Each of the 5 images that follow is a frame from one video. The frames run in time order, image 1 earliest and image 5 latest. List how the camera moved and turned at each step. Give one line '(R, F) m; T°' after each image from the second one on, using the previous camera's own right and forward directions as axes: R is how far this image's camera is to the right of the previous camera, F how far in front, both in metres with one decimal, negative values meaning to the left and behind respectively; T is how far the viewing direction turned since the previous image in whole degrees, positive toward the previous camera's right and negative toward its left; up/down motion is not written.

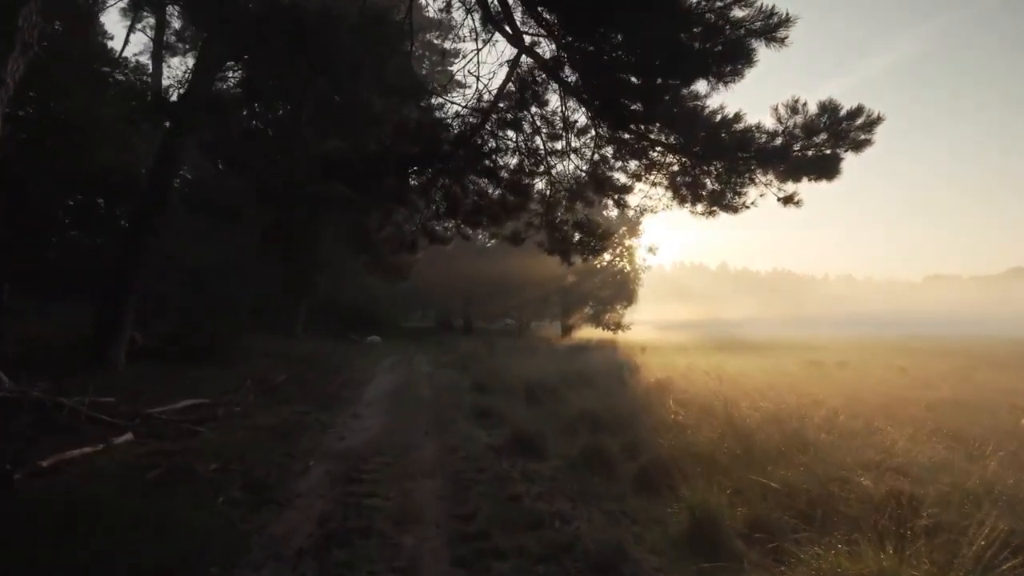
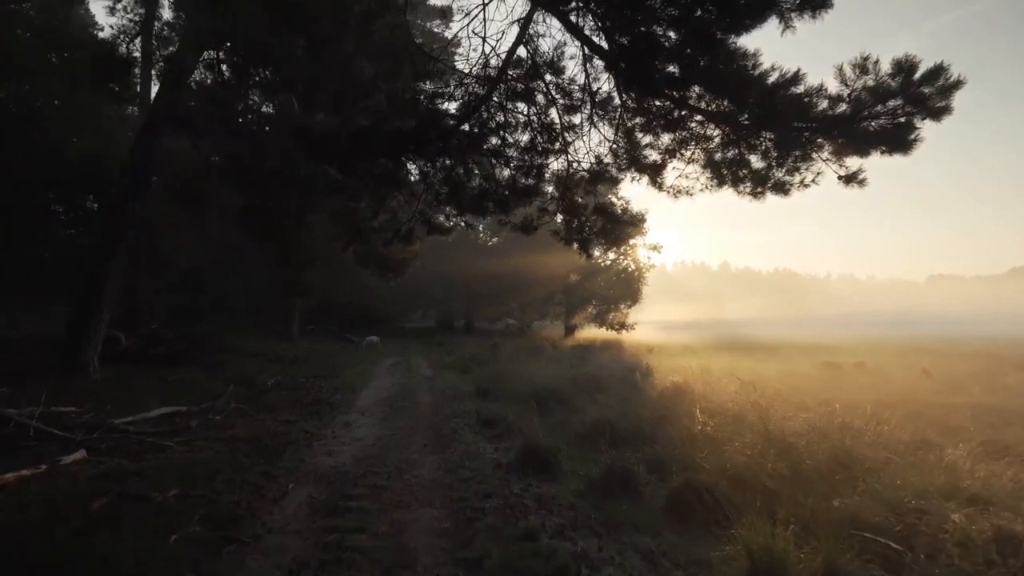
(-0.6, +1.3) m; 0°
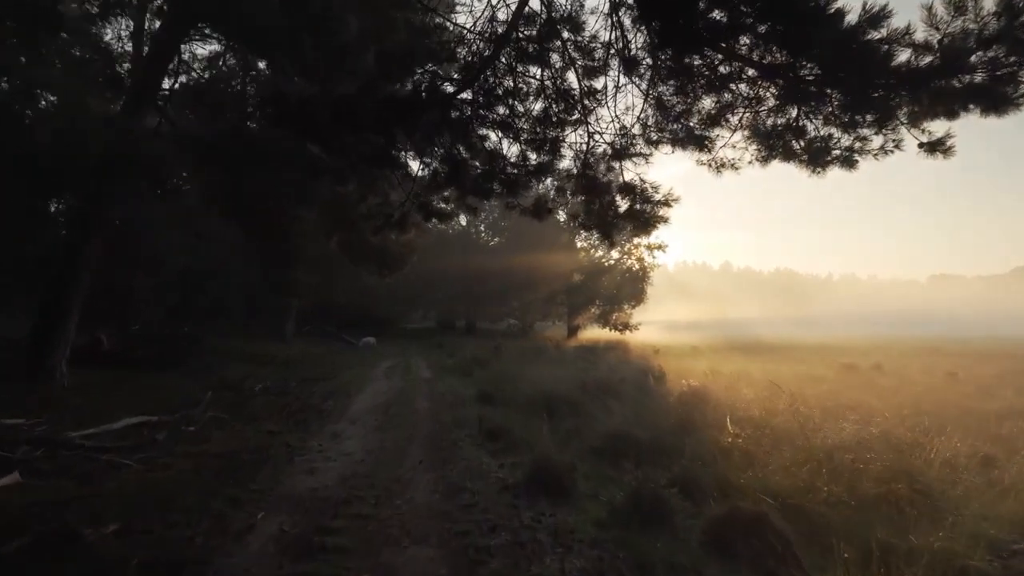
(-0.4, +1.3) m; 0°
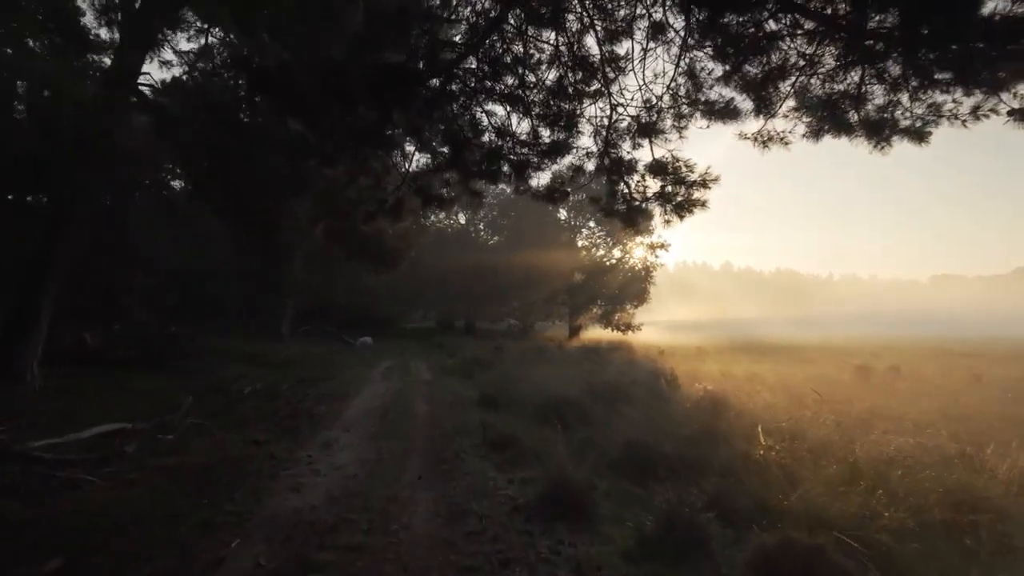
(-0.5, +0.9) m; 0°
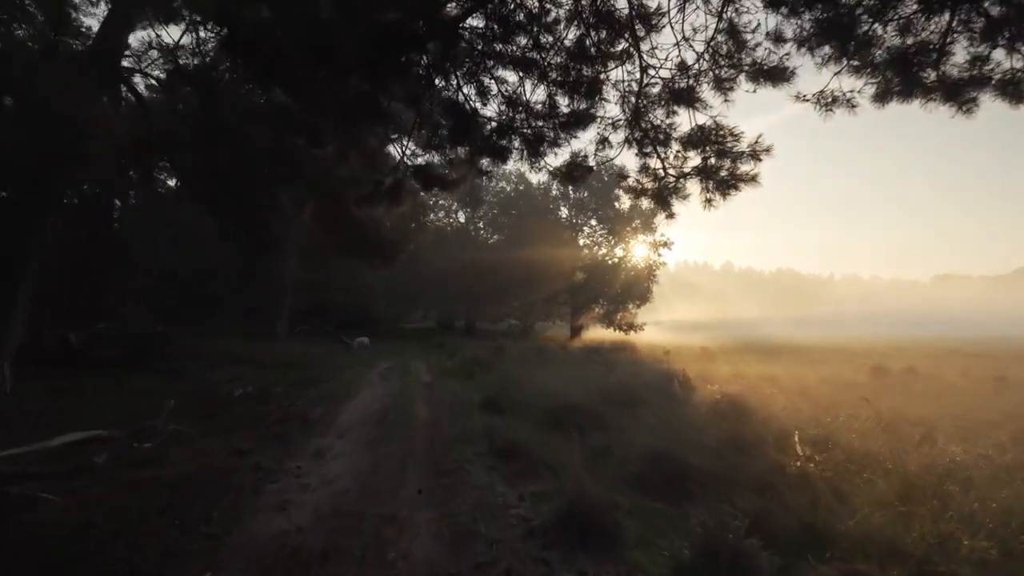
(-0.5, +0.9) m; 0°
